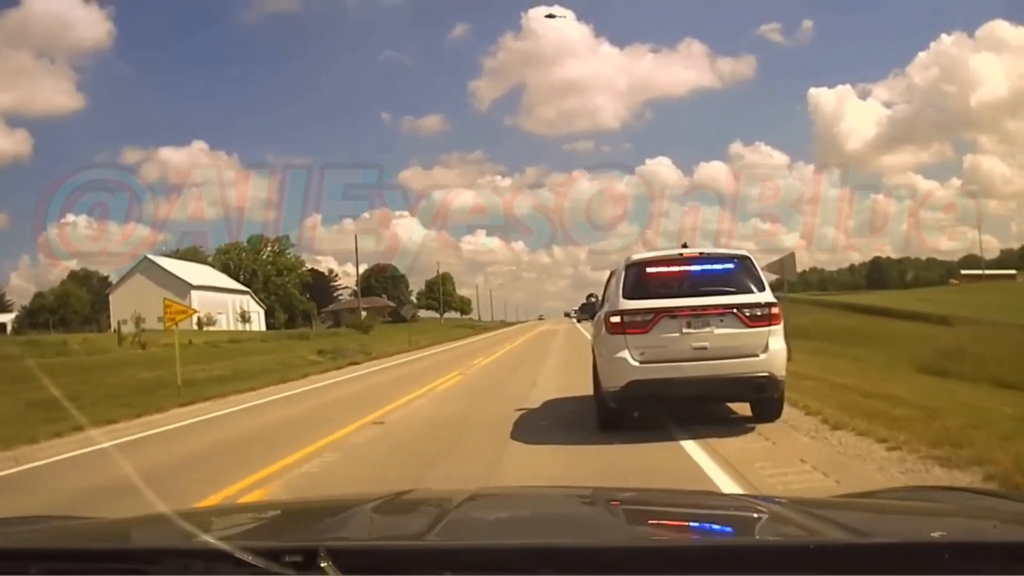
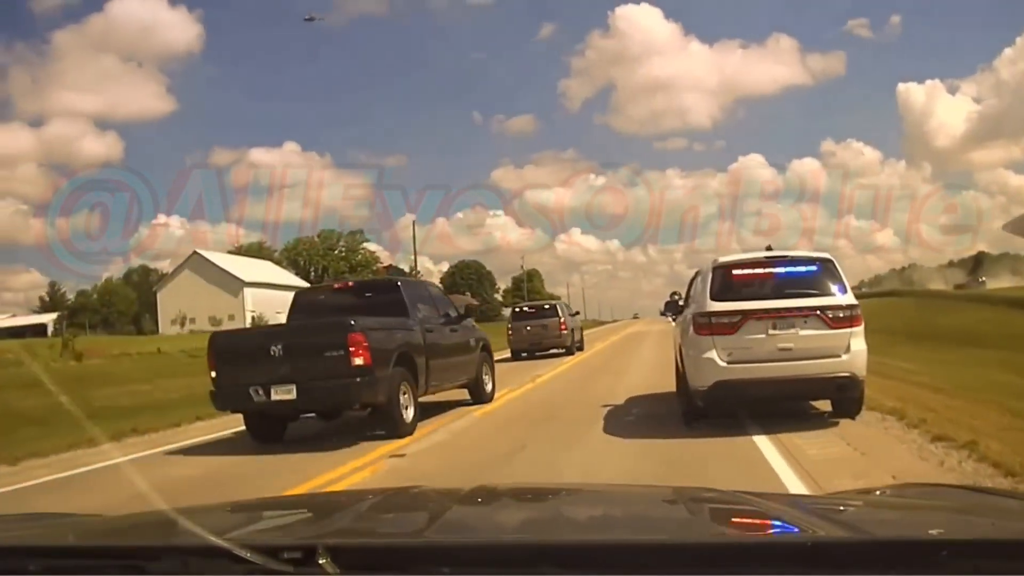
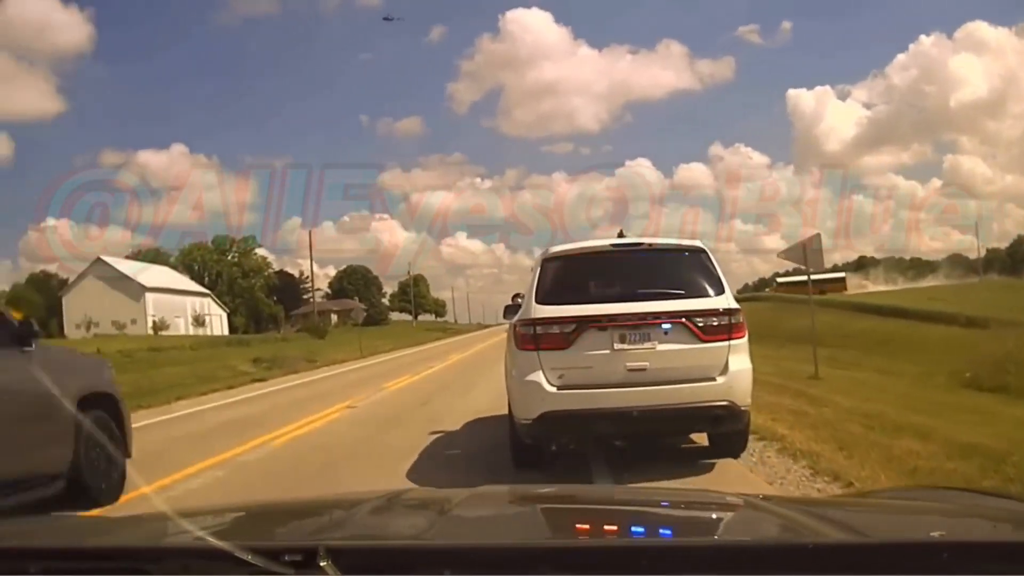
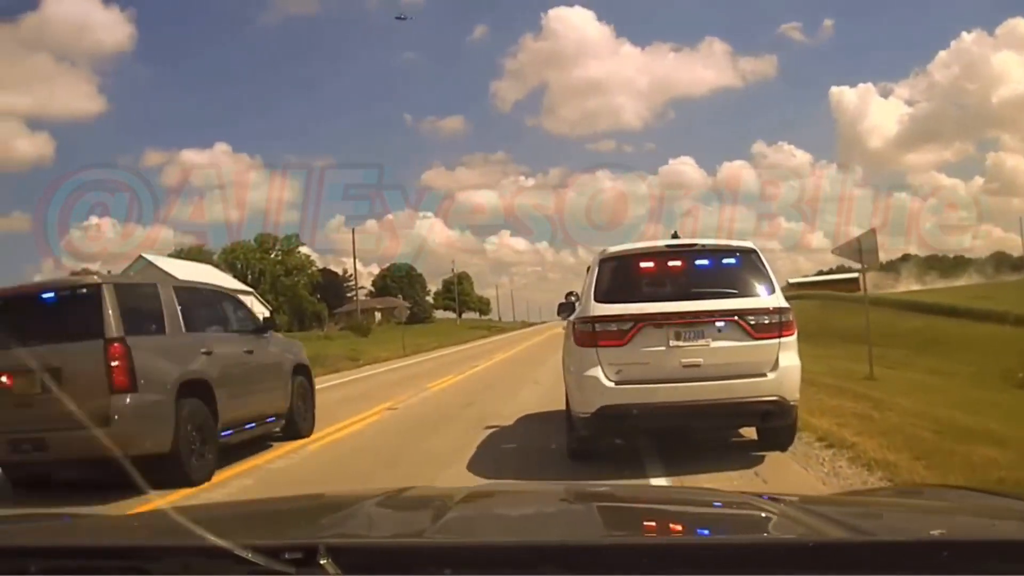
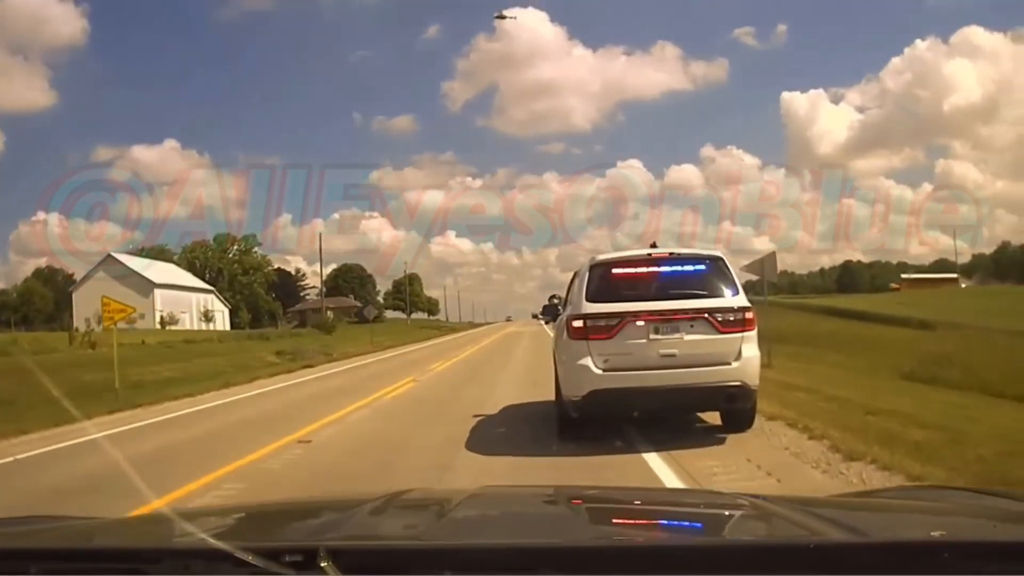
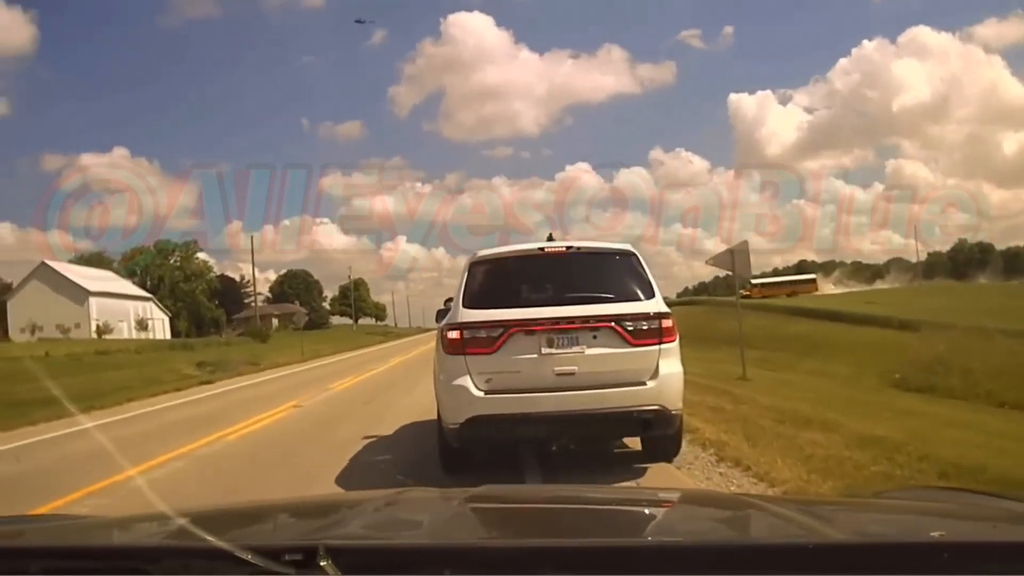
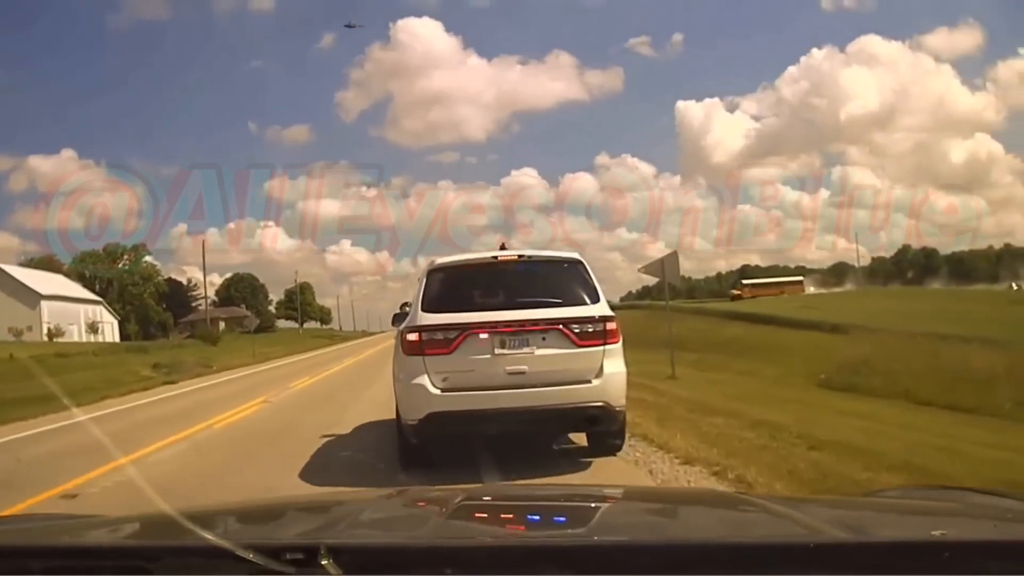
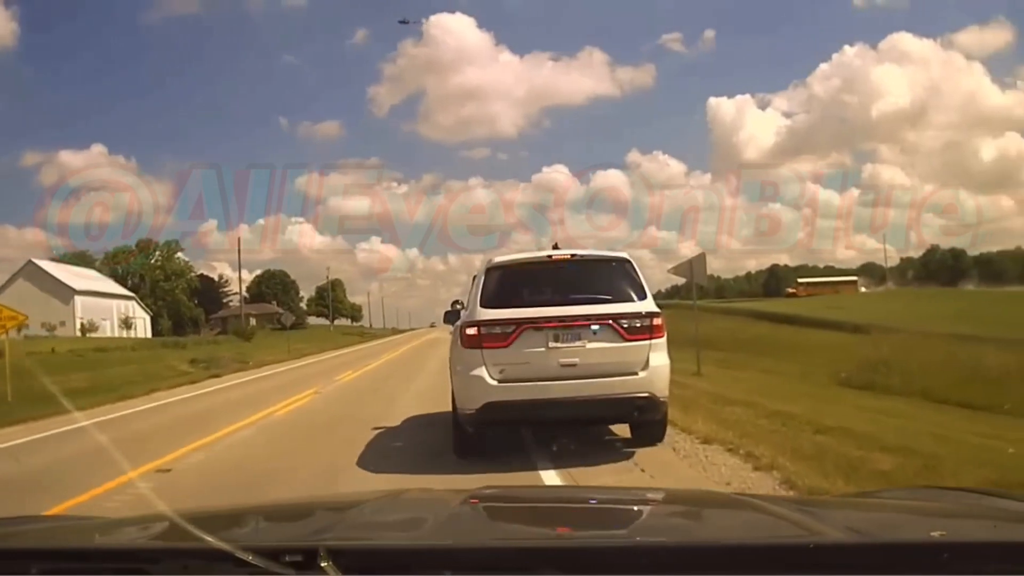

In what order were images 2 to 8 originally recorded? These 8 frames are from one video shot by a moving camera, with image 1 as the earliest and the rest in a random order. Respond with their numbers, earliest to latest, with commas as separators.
5, 8, 7, 6, 3, 4, 2
